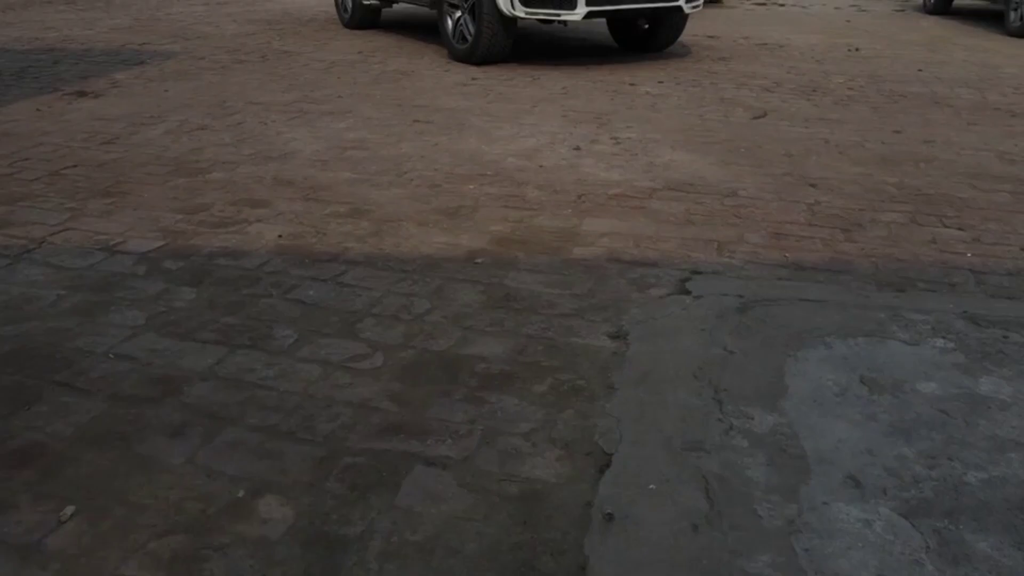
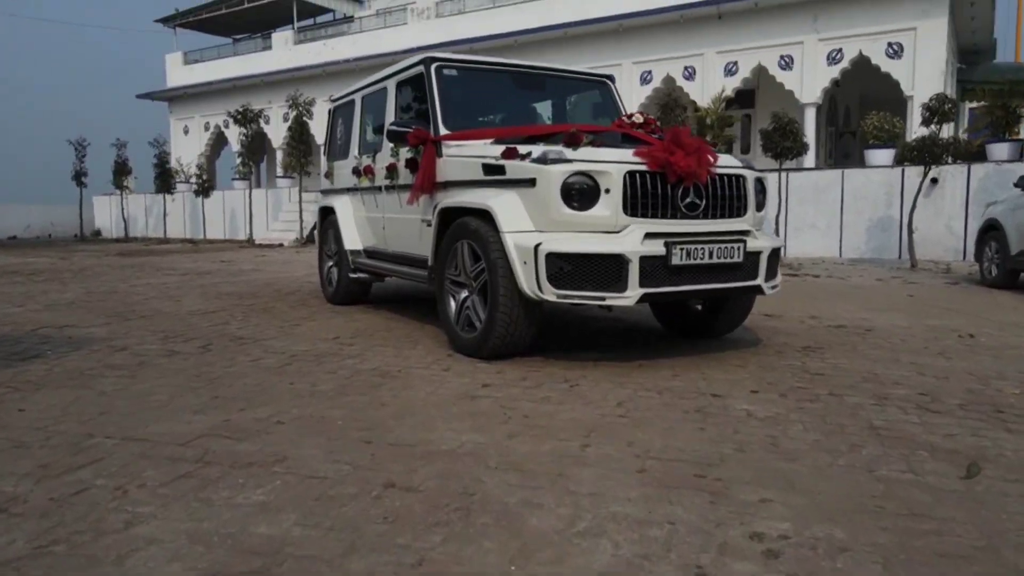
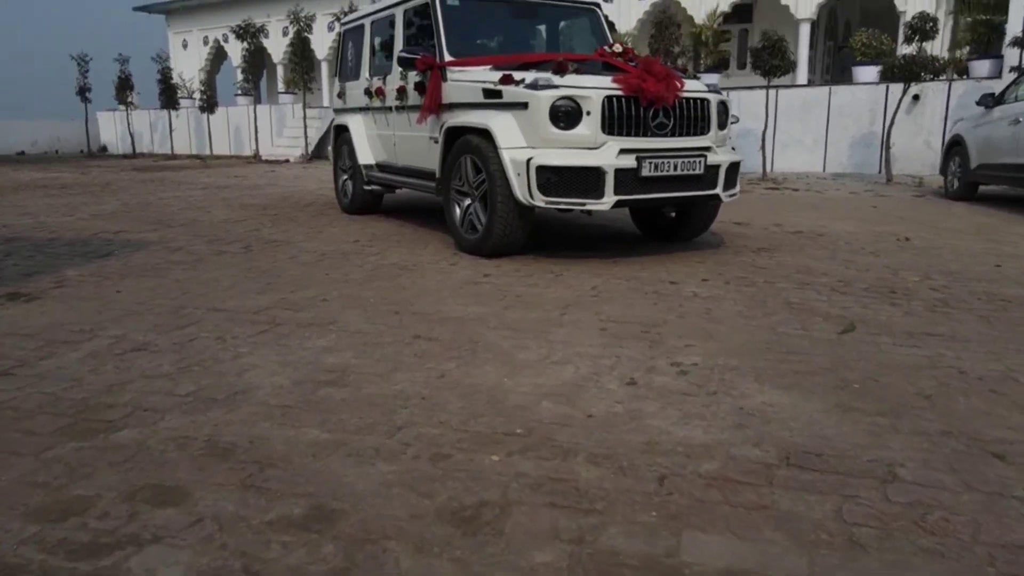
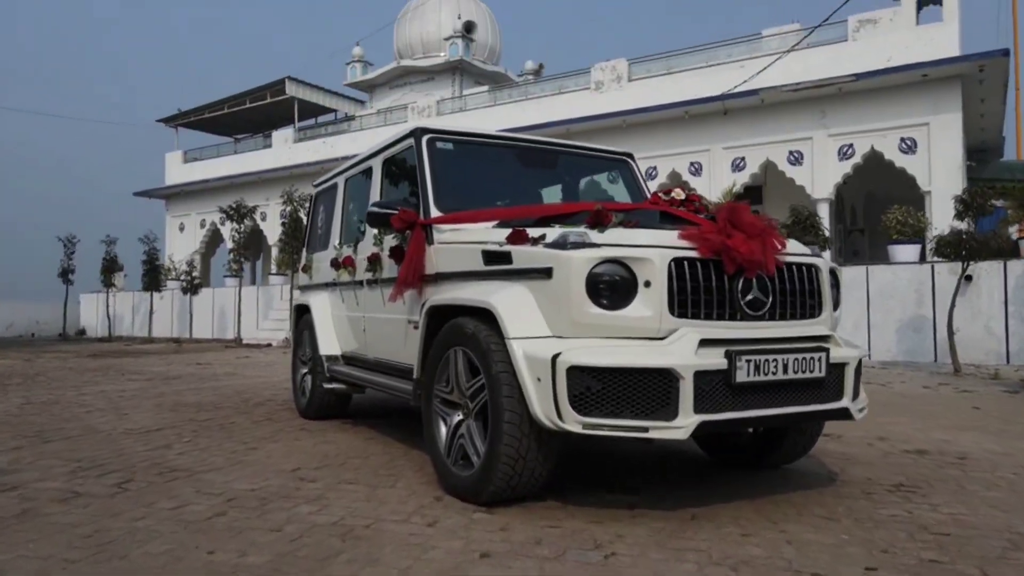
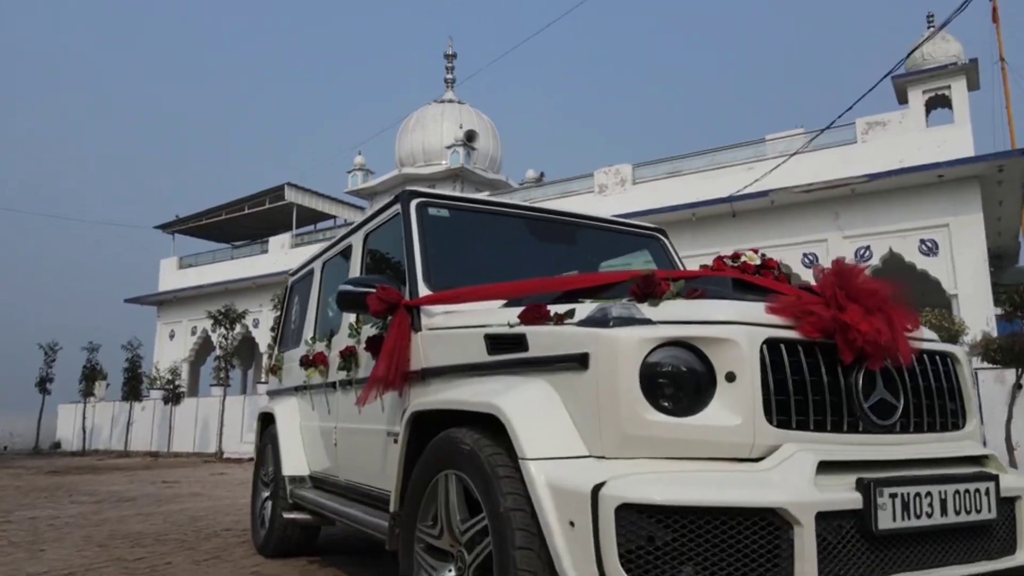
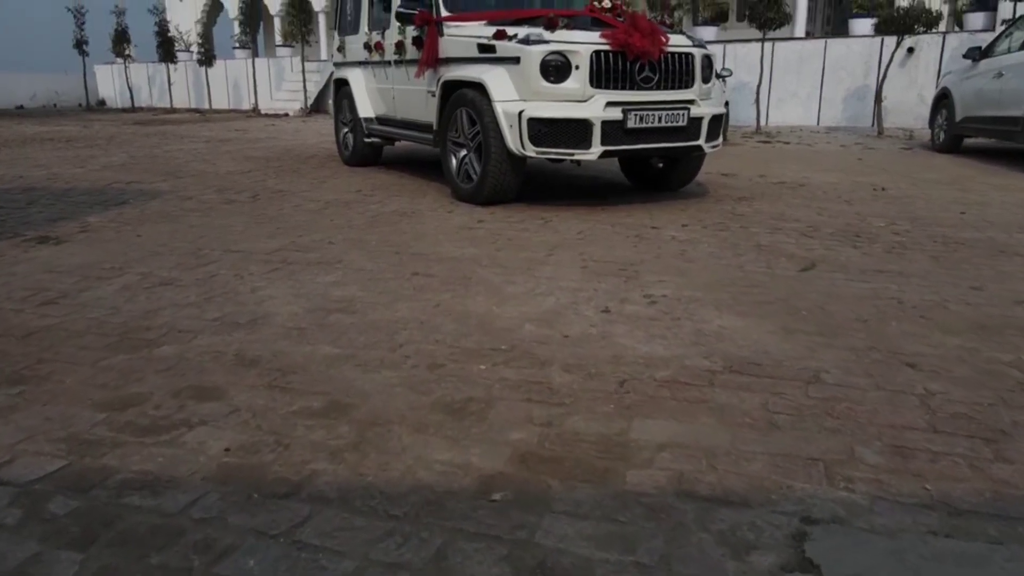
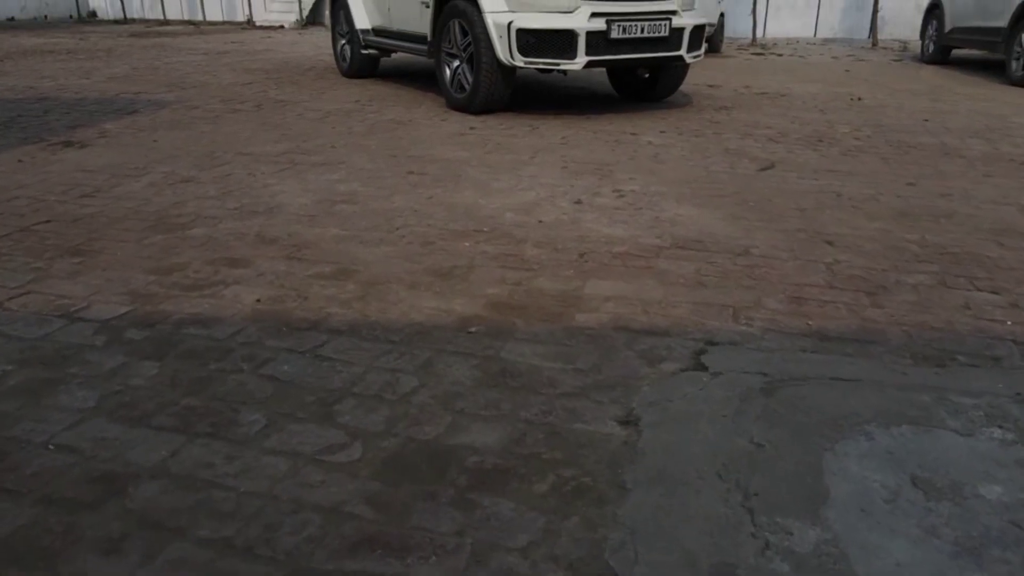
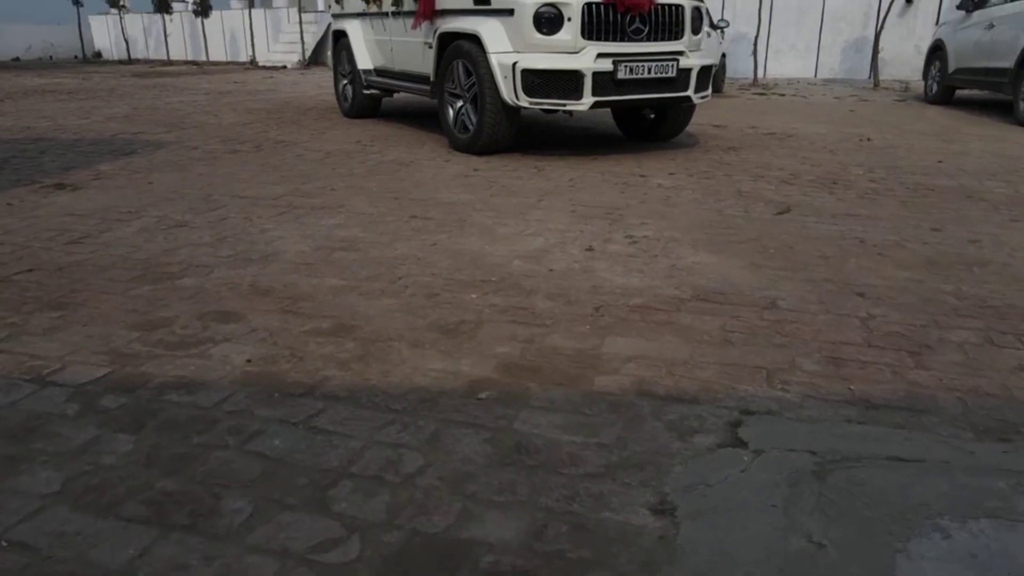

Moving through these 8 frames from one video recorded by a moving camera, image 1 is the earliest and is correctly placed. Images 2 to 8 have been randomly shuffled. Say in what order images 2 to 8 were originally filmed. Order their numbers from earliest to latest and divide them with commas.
7, 8, 6, 3, 2, 4, 5
